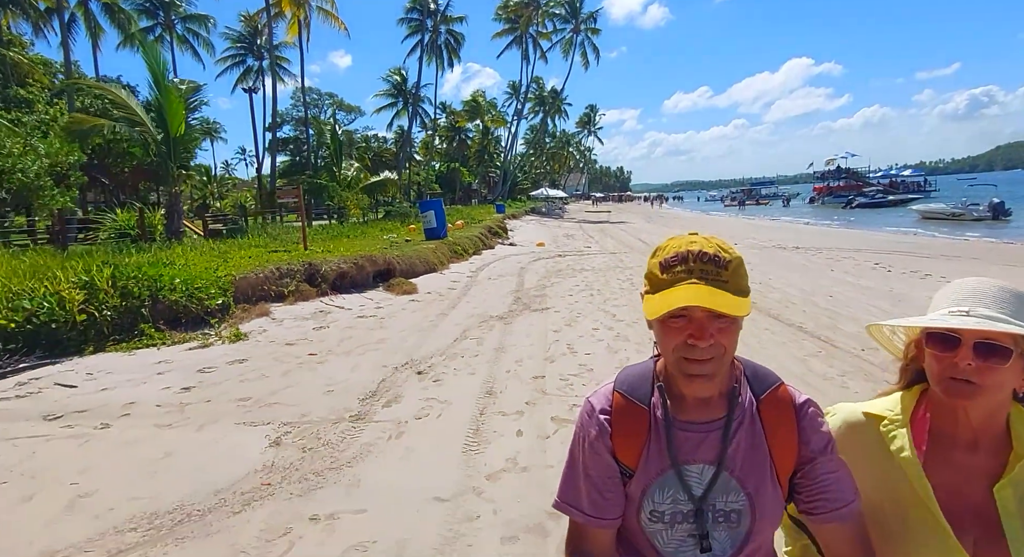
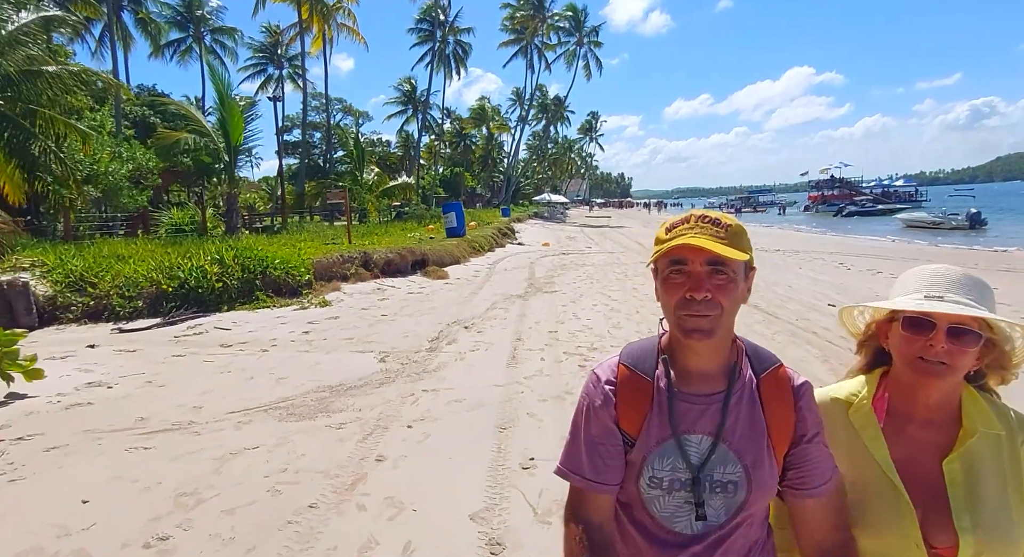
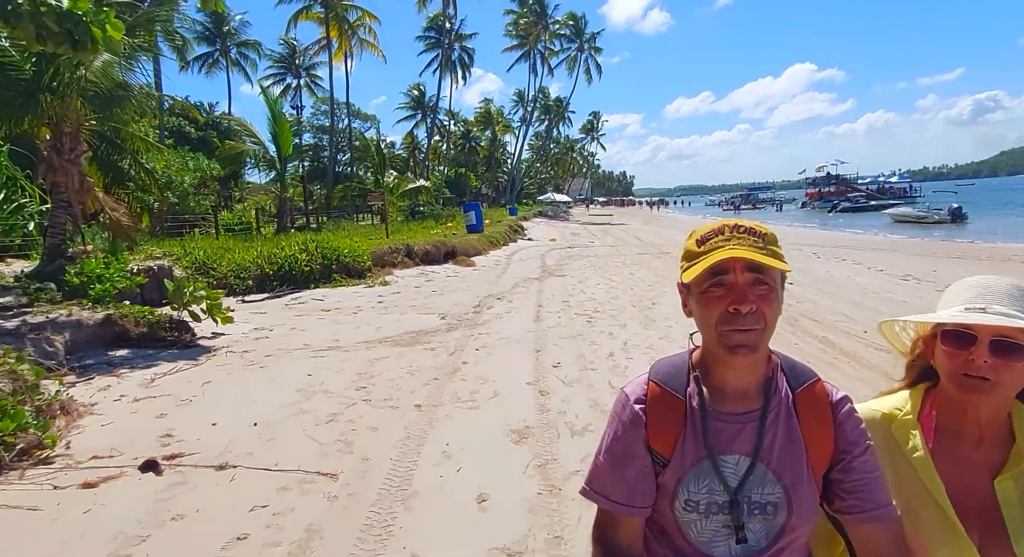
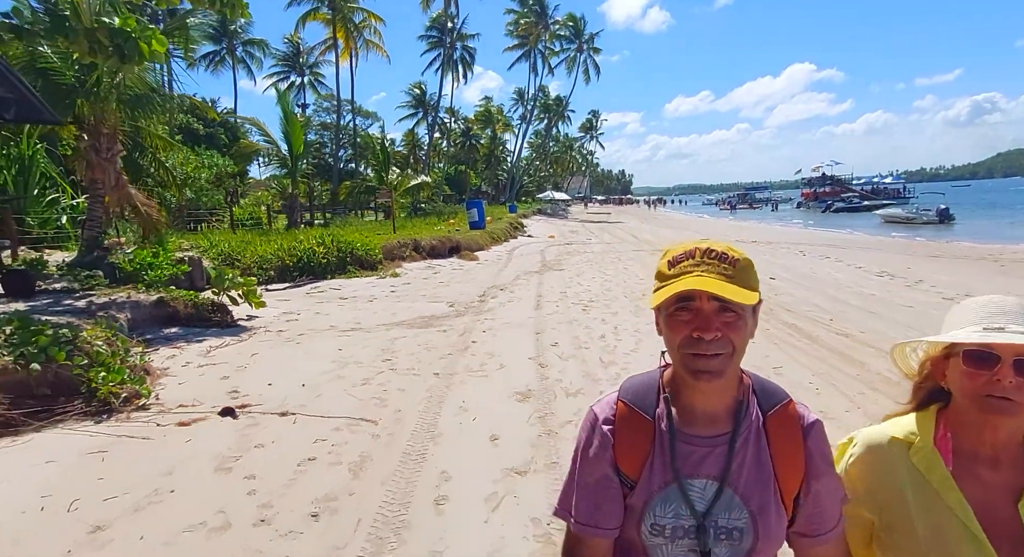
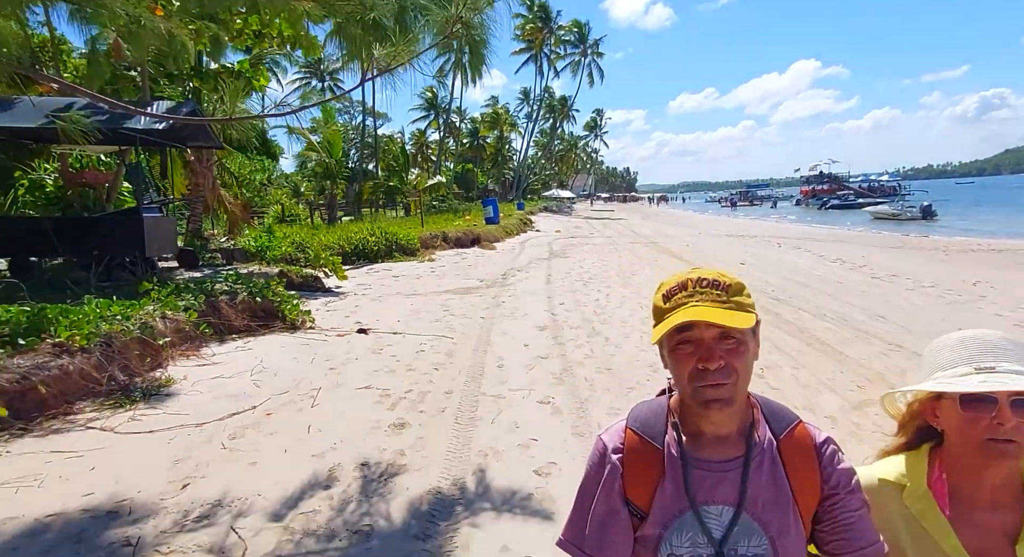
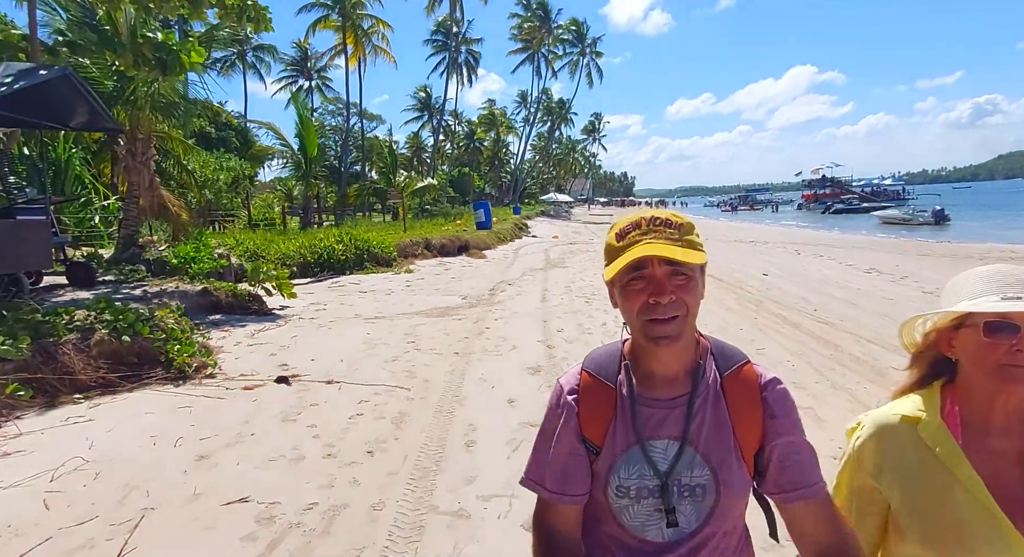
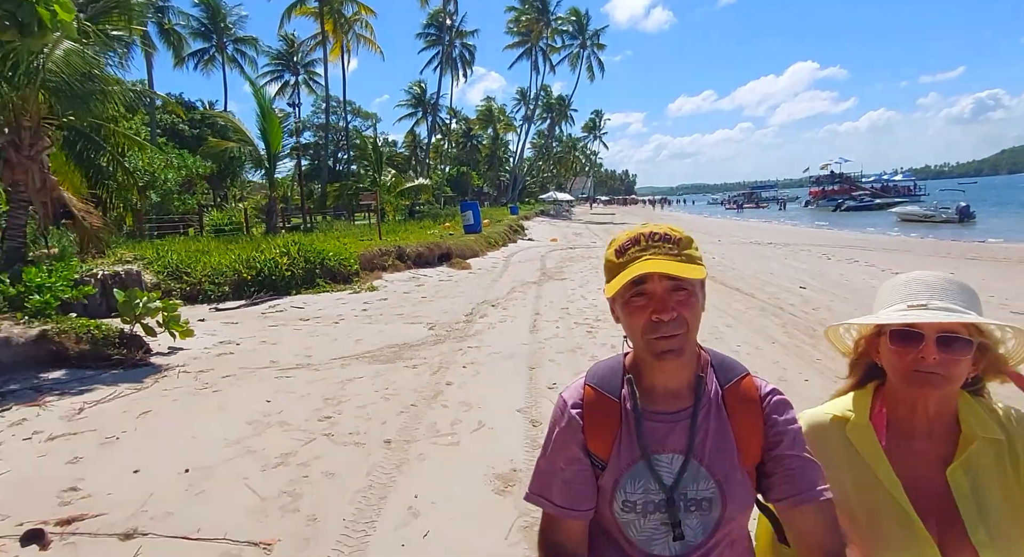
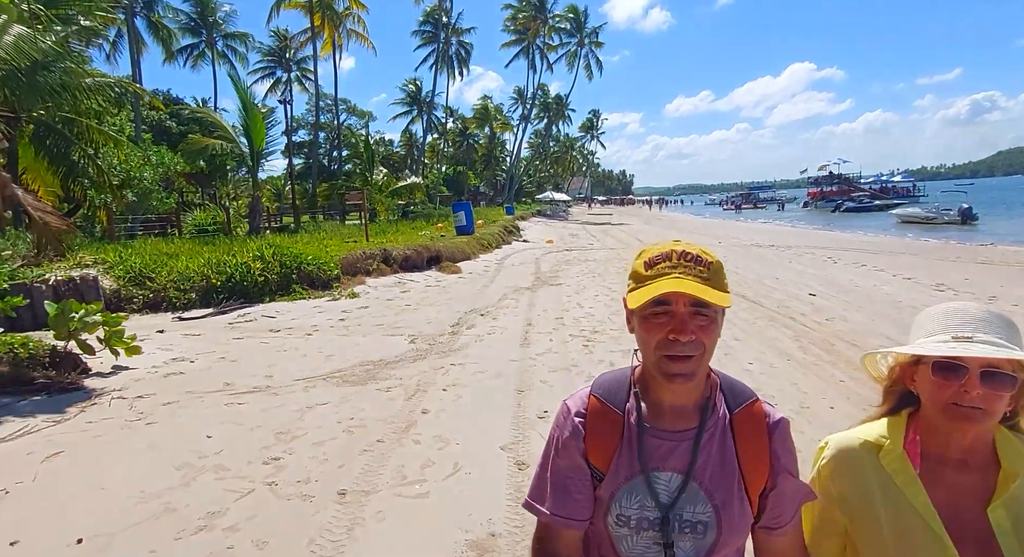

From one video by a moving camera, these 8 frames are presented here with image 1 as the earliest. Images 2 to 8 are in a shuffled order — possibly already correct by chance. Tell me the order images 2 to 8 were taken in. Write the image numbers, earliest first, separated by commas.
2, 8, 7, 3, 4, 6, 5
